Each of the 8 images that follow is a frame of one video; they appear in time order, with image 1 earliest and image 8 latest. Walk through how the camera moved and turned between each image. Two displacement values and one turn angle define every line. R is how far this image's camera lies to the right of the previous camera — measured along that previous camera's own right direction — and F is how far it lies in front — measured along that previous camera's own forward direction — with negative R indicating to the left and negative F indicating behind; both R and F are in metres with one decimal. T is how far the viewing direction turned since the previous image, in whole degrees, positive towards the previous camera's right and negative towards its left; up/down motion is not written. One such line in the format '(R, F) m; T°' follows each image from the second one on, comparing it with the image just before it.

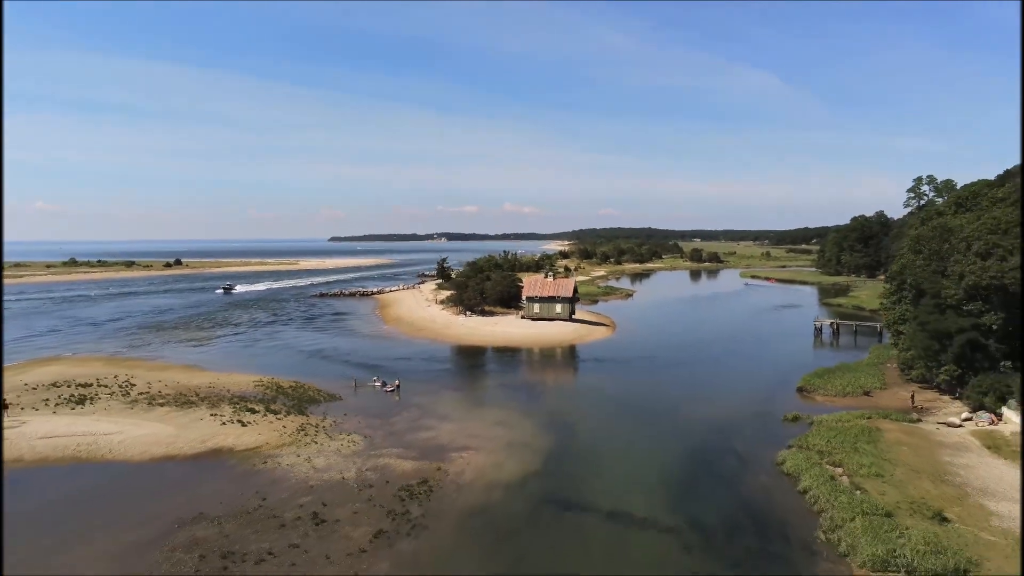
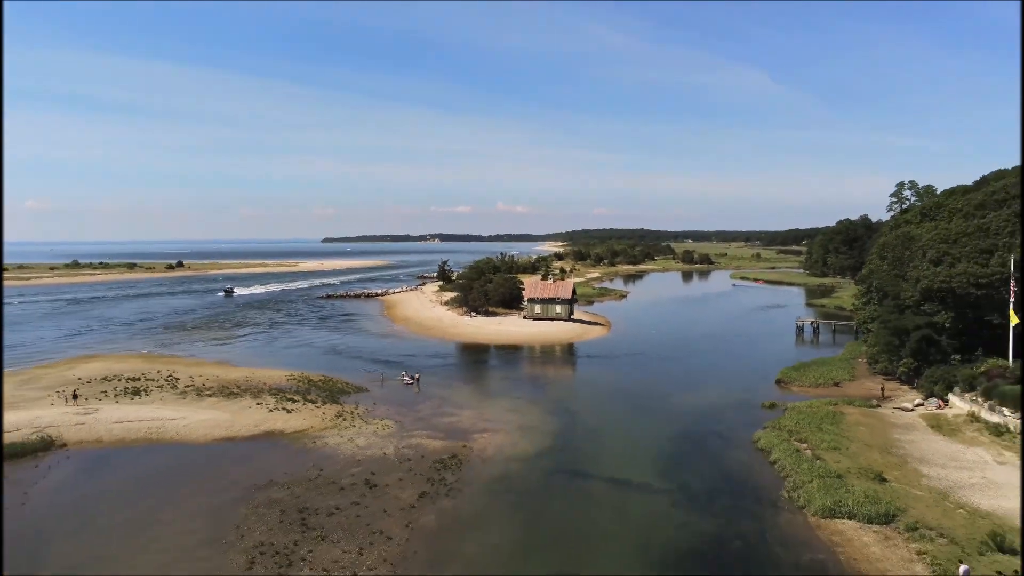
(-0.6, -2.9) m; +1°
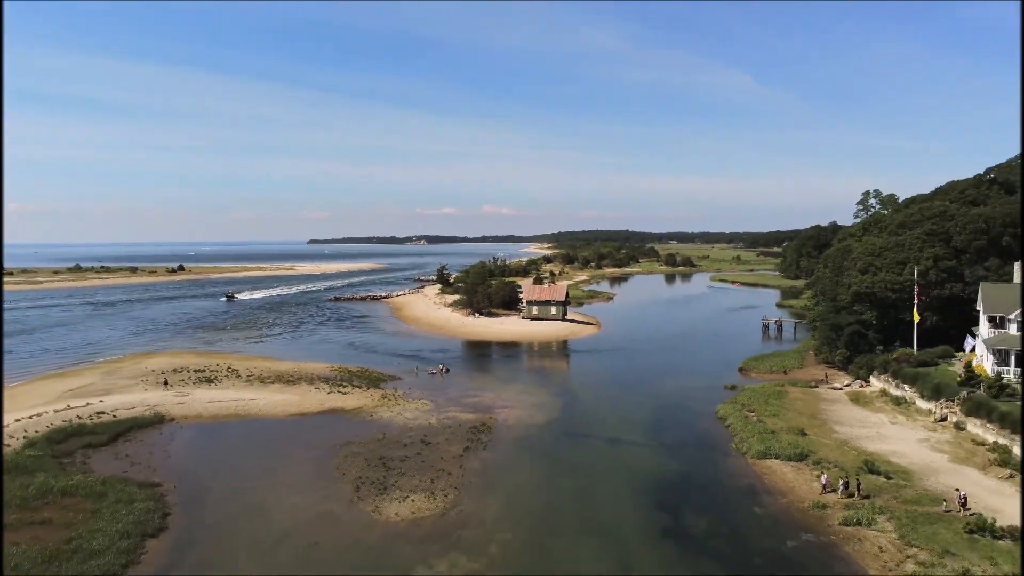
(-1.0, -5.6) m; +1°
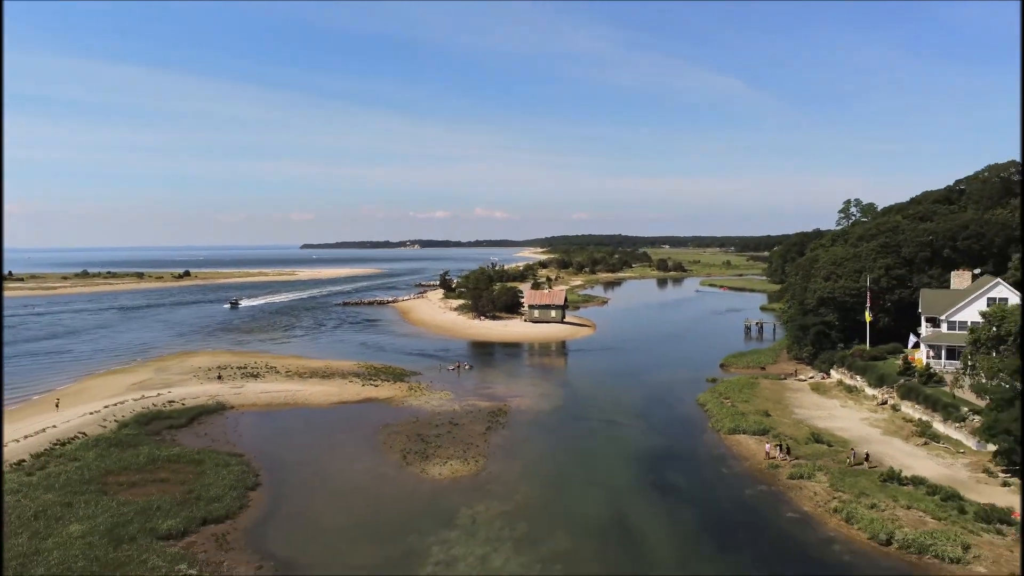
(-0.7, -4.3) m; +1°
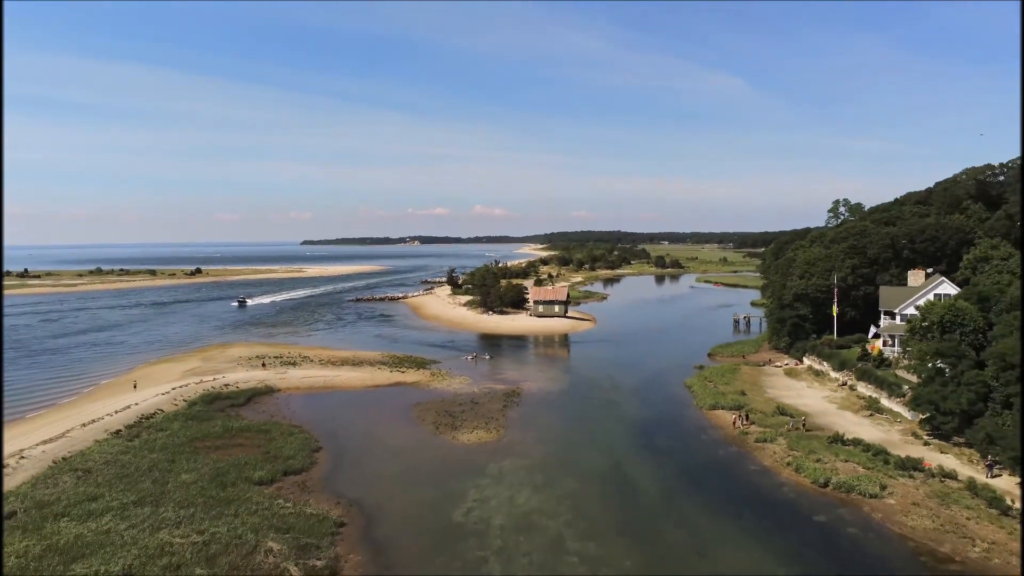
(-0.6, -4.3) m; 0°
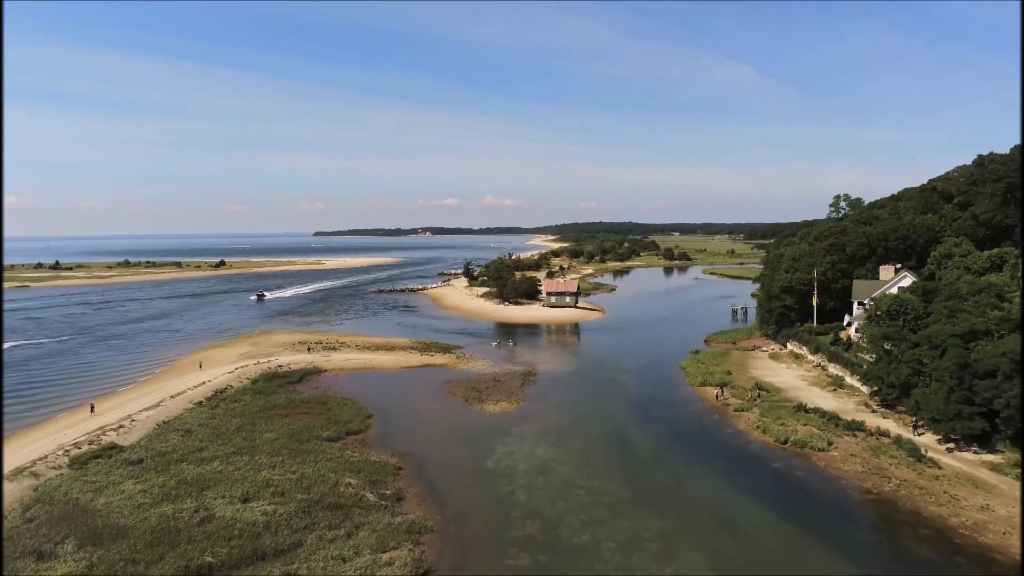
(-0.3, -4.8) m; -1°
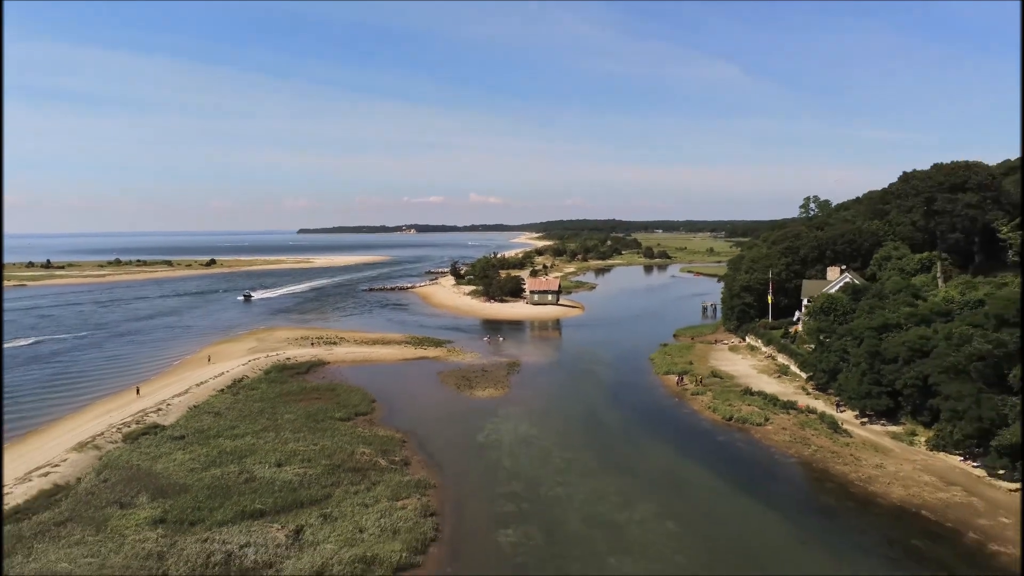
(-0.1, -4.2) m; +1°
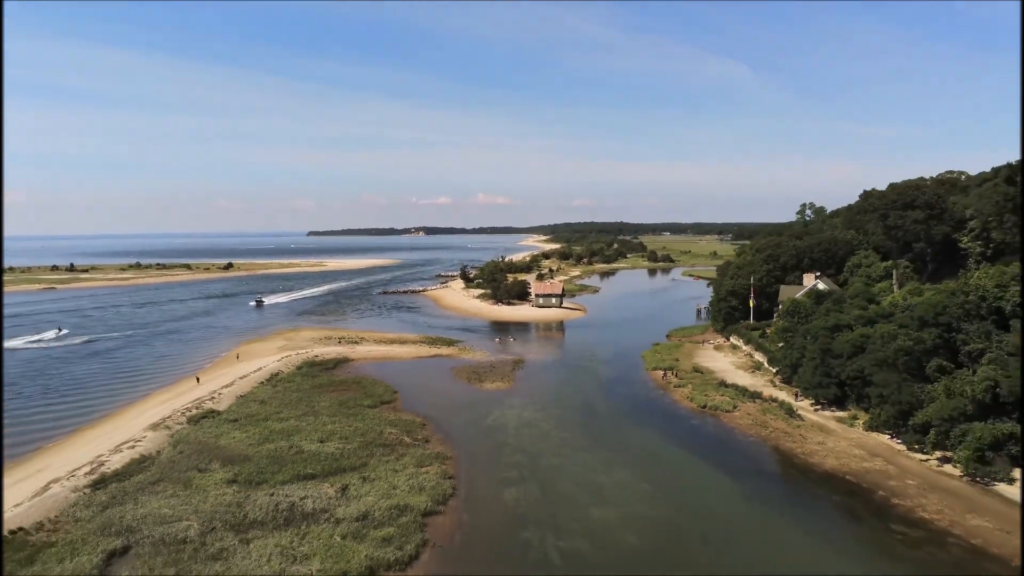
(+0.2, -4.7) m; -1°
